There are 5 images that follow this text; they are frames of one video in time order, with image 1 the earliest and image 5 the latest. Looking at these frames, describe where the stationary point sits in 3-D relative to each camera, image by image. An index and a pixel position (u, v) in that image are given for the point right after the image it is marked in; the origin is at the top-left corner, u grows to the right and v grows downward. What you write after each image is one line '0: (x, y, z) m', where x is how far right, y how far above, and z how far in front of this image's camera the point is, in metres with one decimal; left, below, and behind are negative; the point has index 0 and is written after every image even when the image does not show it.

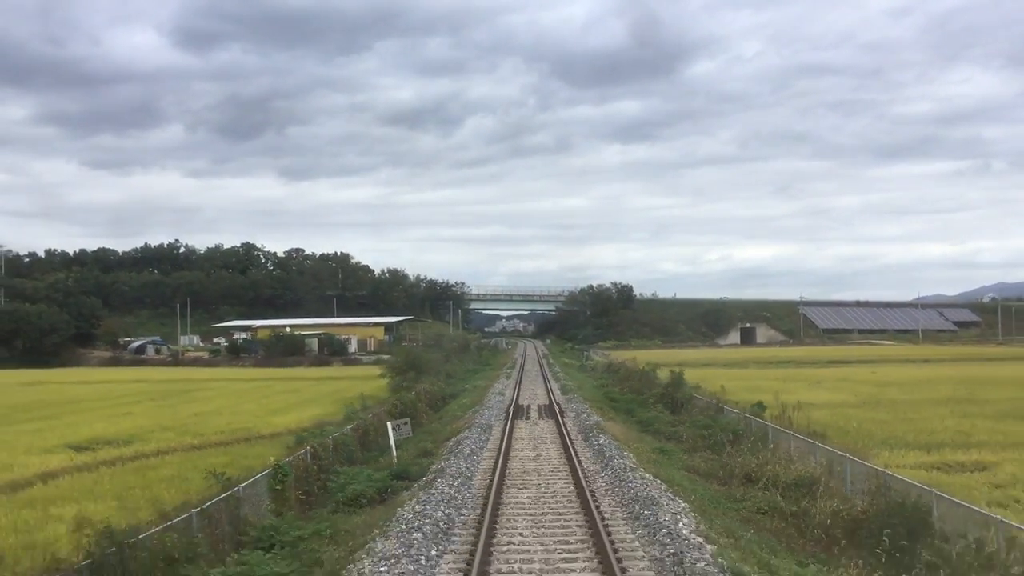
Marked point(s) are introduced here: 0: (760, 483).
0: (+4.5, -3.5, +14.5) m
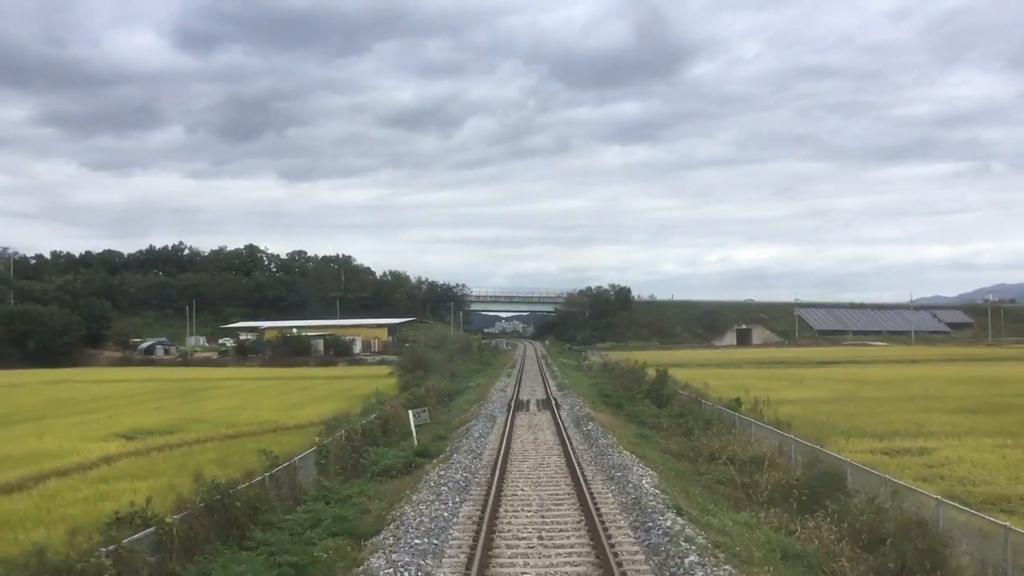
0: (+4.5, -3.7, +17.1) m
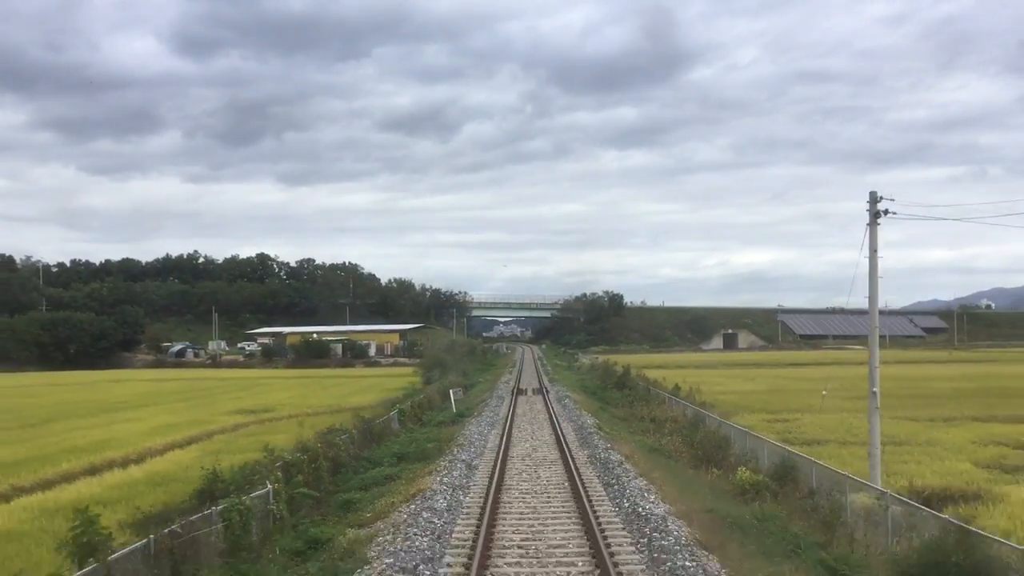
0: (+4.7, -4.5, +26.8) m
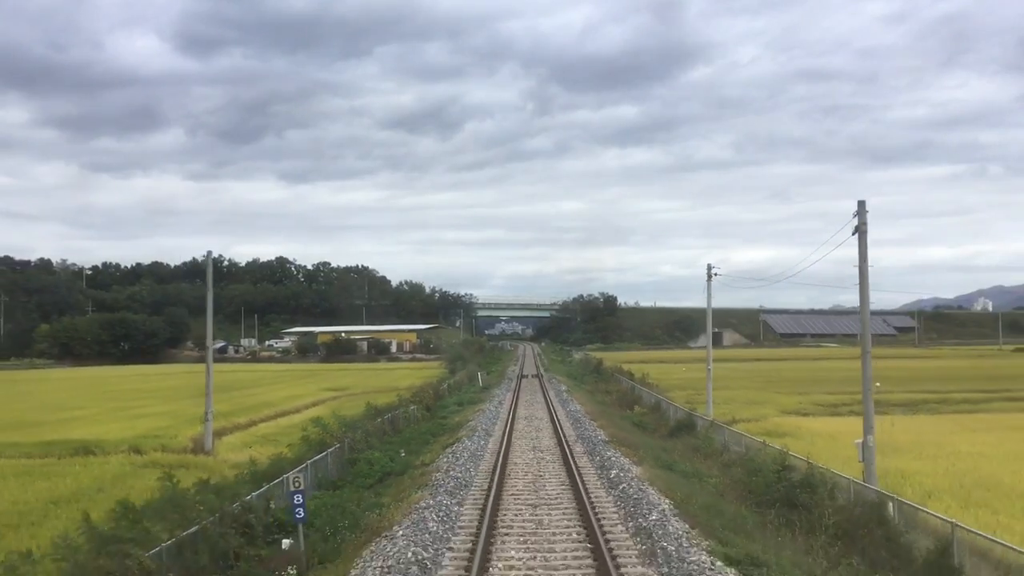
0: (+5.0, -5.5, +41.7) m
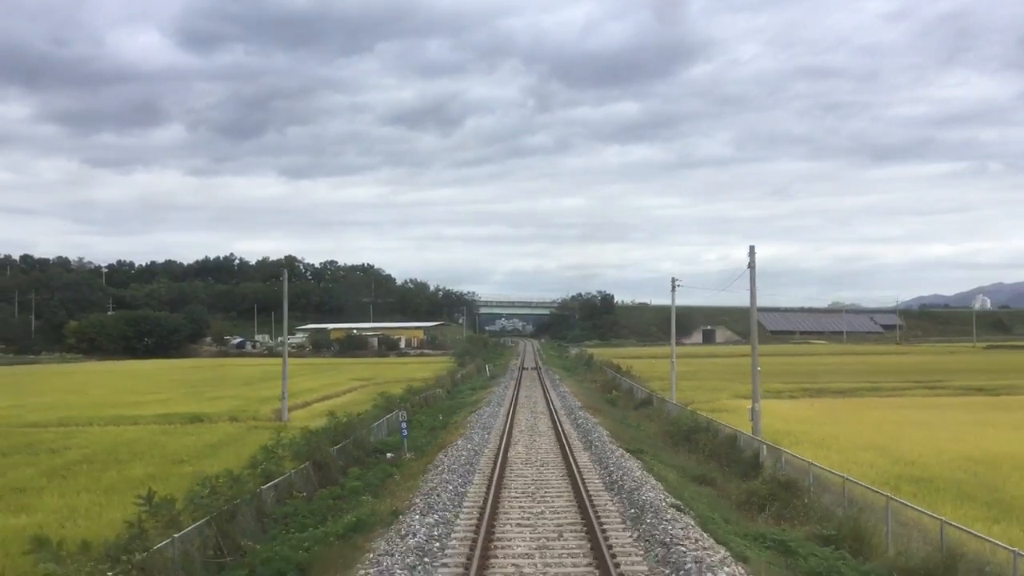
0: (+5.1, -5.9, +49.4) m
